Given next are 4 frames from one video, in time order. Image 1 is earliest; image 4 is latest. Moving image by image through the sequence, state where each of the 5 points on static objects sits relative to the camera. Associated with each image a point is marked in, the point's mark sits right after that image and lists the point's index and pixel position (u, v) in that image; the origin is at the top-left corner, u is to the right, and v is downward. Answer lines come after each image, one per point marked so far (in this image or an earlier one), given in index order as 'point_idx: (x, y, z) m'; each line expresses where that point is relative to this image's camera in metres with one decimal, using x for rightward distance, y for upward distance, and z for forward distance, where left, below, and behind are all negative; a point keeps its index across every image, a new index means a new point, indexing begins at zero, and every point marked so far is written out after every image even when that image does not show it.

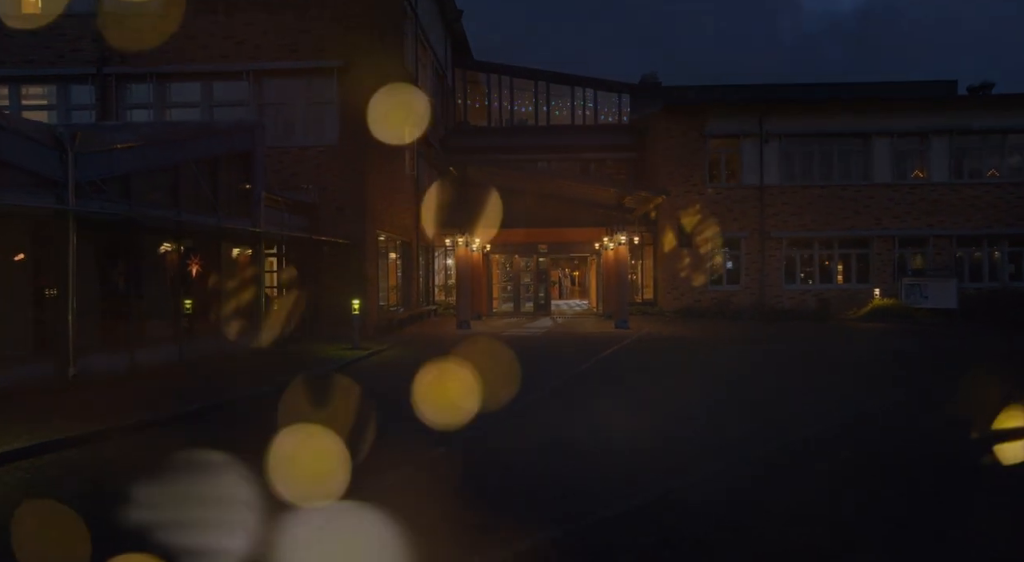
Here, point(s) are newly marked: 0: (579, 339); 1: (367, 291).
0: (+2.0, -1.6, +19.3) m
1: (-3.8, -0.2, +18.1) m
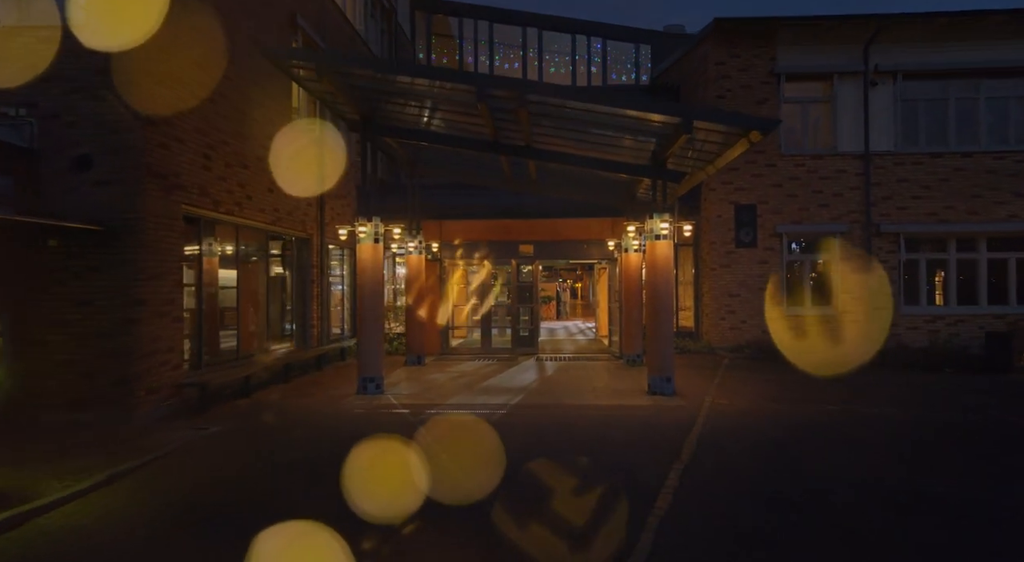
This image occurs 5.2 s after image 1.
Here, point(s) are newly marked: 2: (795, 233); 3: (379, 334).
0: (+1.1, -2.0, +10.0) m
1: (-4.7, -0.6, +8.8) m
2: (+7.0, +1.2, +16.9) m
3: (-2.2, -0.9, +11.5) m
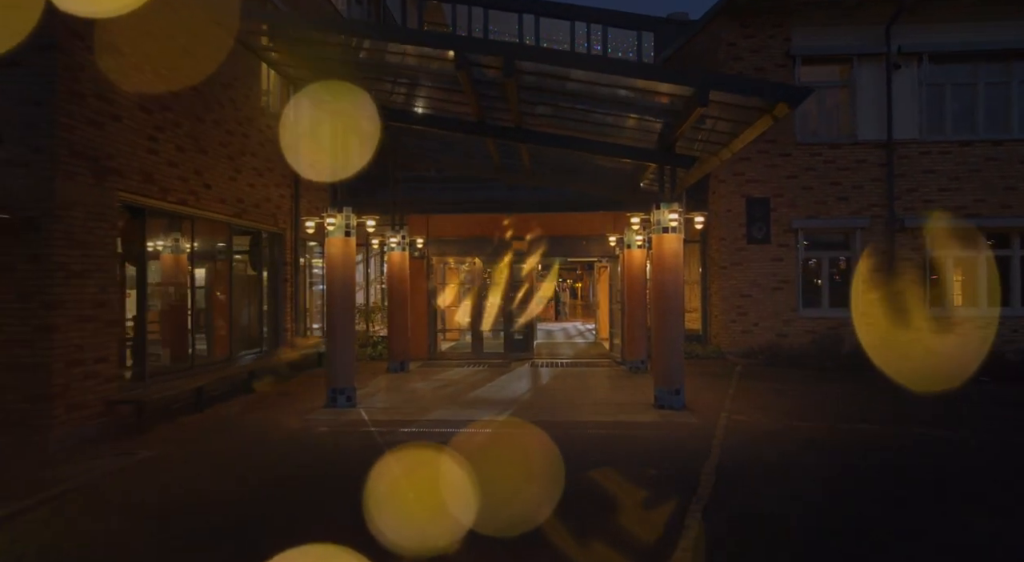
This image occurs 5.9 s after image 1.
0: (+0.9, -2.0, +8.7) m
1: (-4.9, -0.6, +7.5) m
2: (+6.8, +1.2, +15.6) m
3: (-2.4, -0.9, +10.2) m
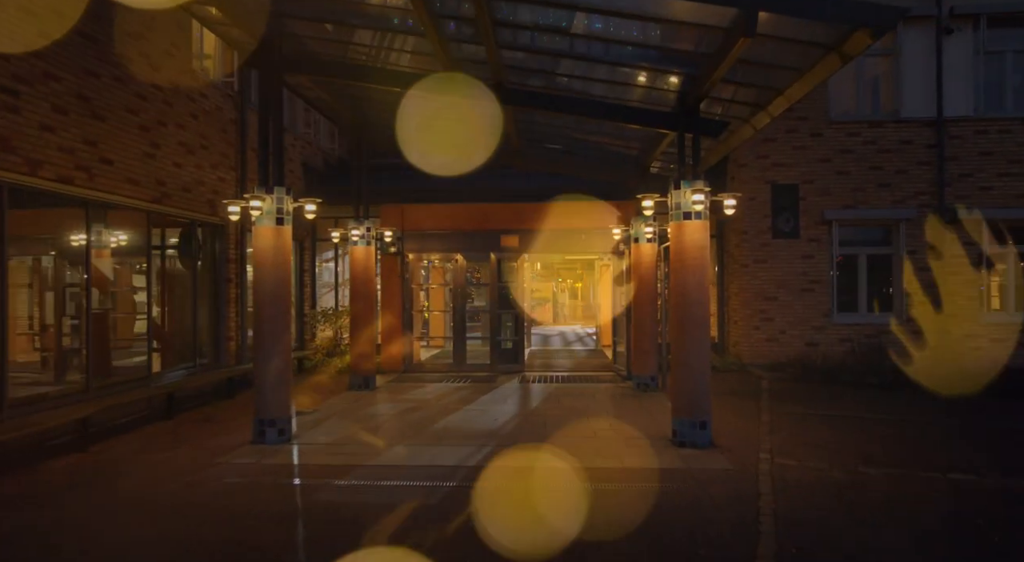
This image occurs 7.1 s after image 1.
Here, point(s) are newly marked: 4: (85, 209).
0: (+0.7, -2.0, +6.5) m
1: (-5.1, -0.6, +5.3) m
2: (+6.6, +1.2, +13.4) m
3: (-2.6, -0.9, +8.0) m
4: (-5.2, +0.9, +8.5) m
